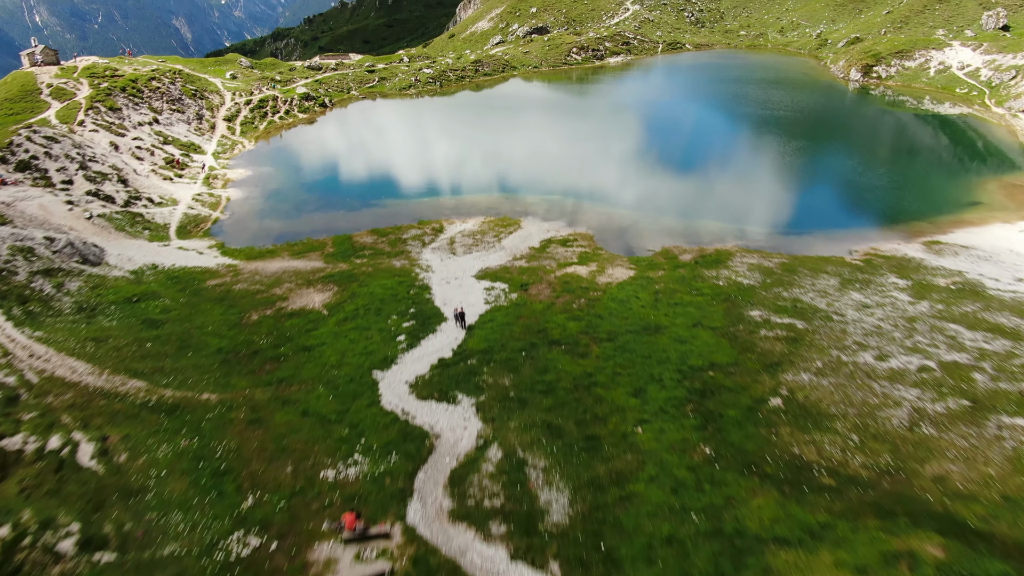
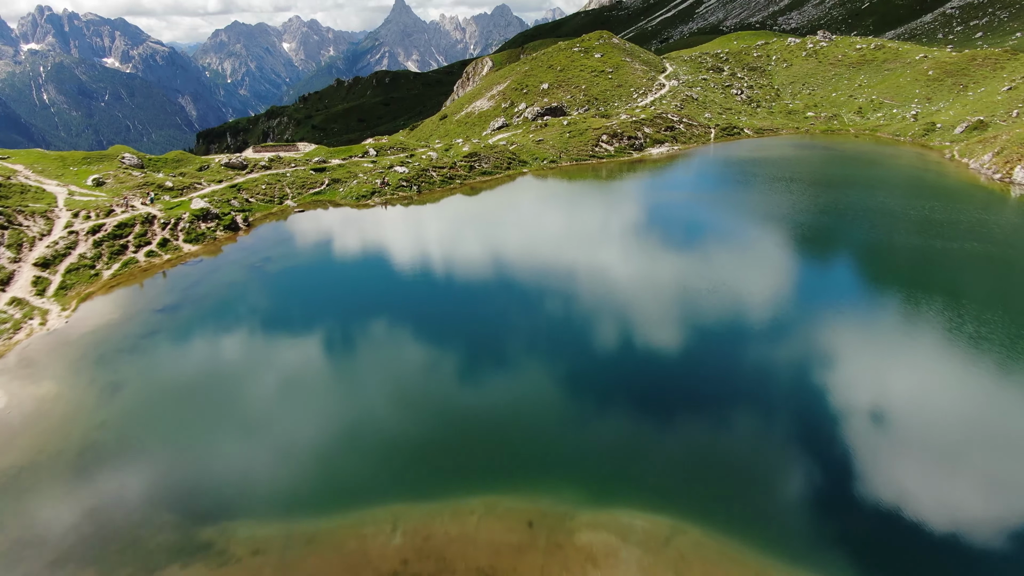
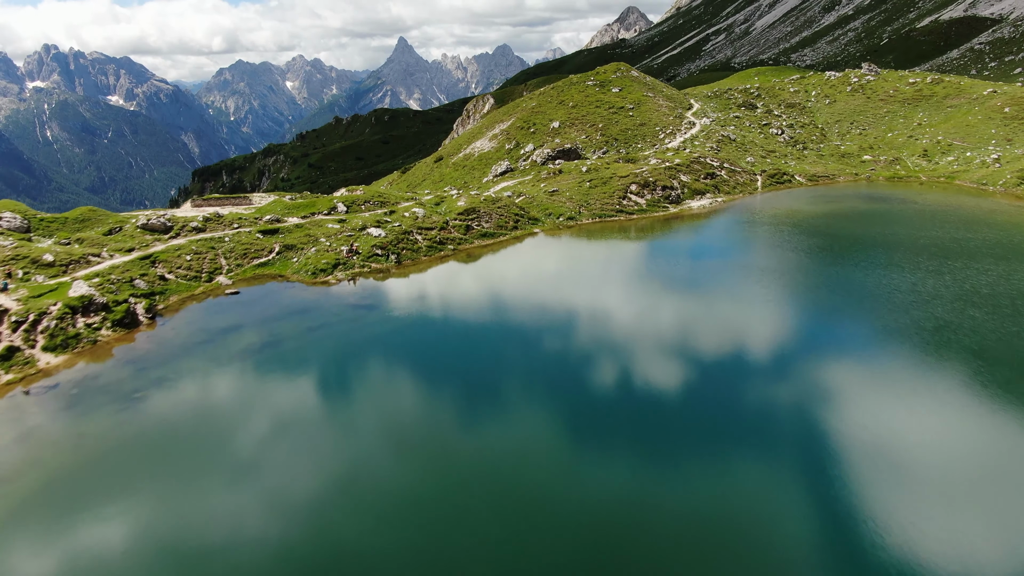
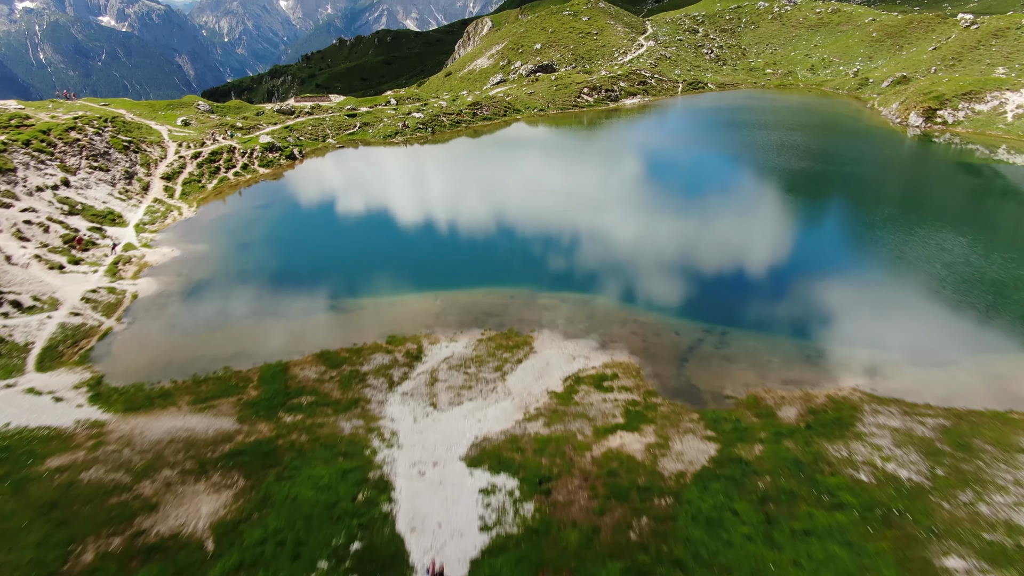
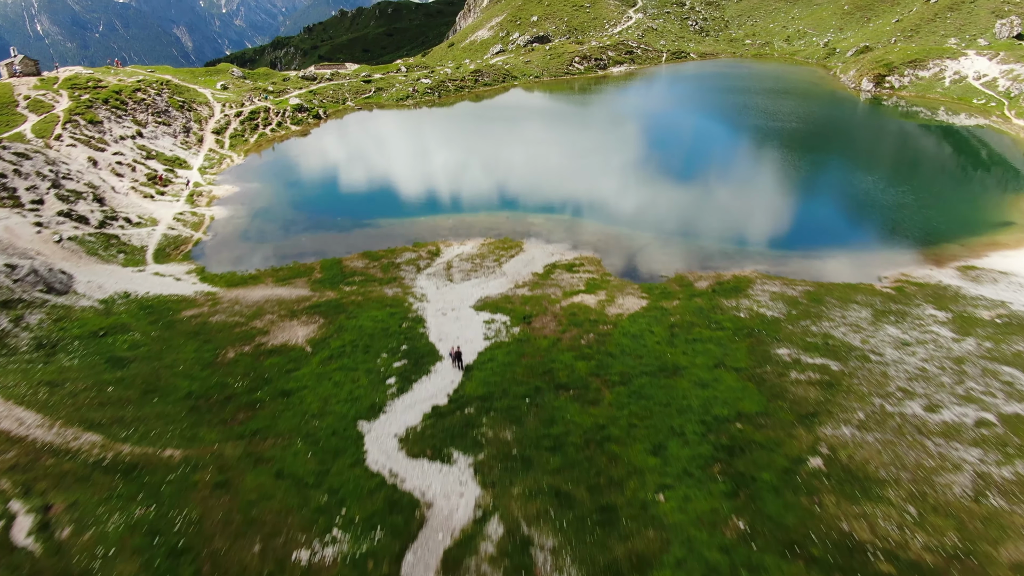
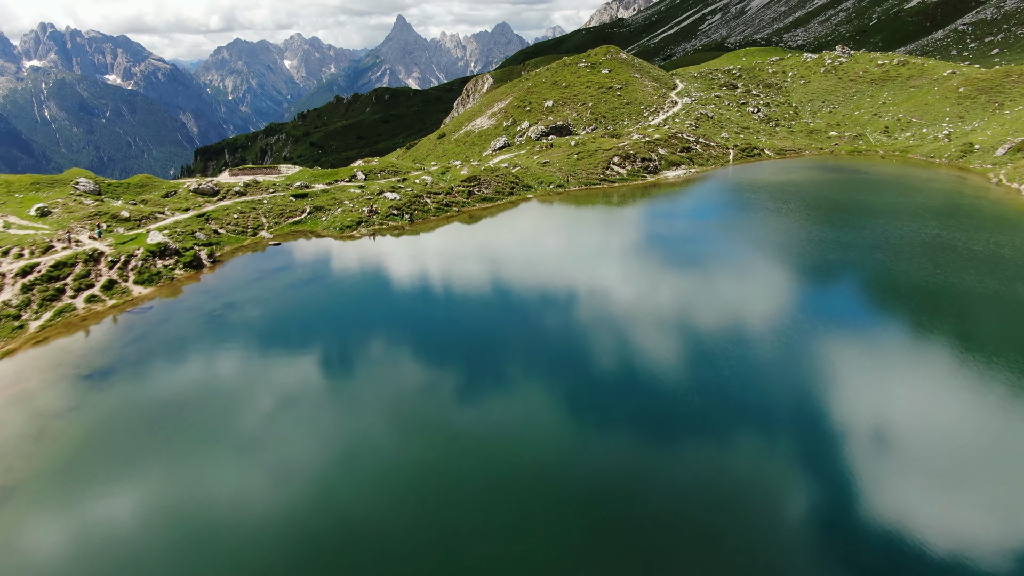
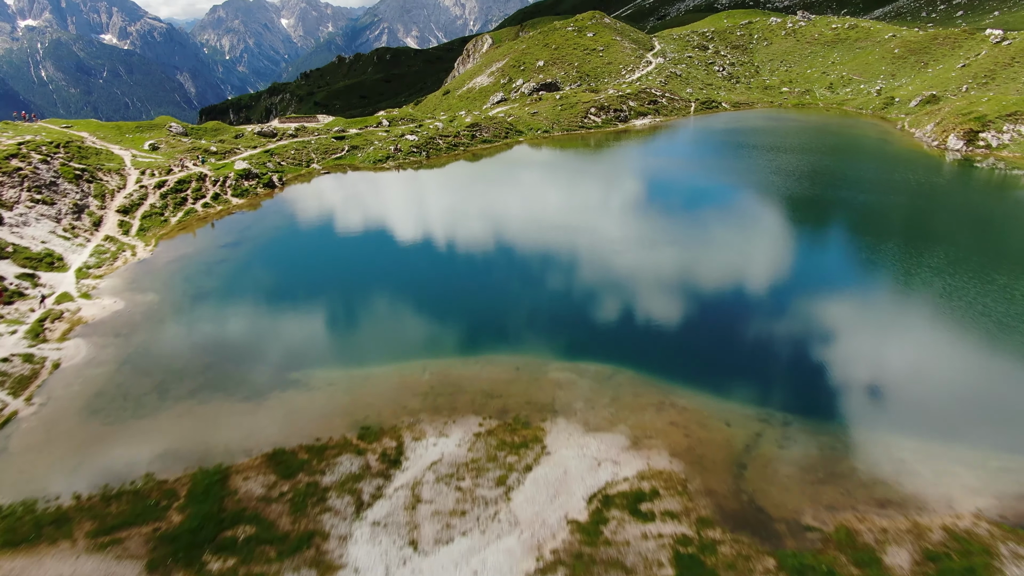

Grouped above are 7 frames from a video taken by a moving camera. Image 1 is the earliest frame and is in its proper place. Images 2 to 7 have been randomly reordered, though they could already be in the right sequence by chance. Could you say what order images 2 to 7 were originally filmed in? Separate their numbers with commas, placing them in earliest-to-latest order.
5, 4, 7, 2, 6, 3
